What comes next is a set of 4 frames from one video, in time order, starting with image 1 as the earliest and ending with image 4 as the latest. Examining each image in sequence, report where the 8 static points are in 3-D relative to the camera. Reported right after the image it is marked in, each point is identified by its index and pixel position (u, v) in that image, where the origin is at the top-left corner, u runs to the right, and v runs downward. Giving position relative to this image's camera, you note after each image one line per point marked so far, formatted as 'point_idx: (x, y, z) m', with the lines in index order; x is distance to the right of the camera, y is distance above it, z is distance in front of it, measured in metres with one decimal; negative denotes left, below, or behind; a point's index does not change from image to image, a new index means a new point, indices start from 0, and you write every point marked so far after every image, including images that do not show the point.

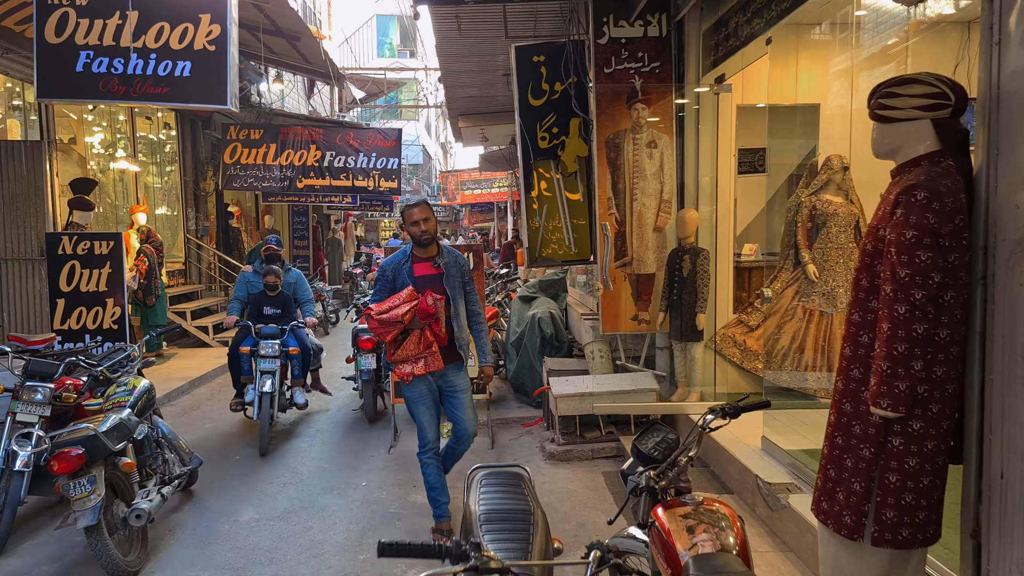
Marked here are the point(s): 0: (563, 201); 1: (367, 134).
0: (+0.4, +0.6, +5.3) m
1: (-2.0, +2.1, +10.1) m
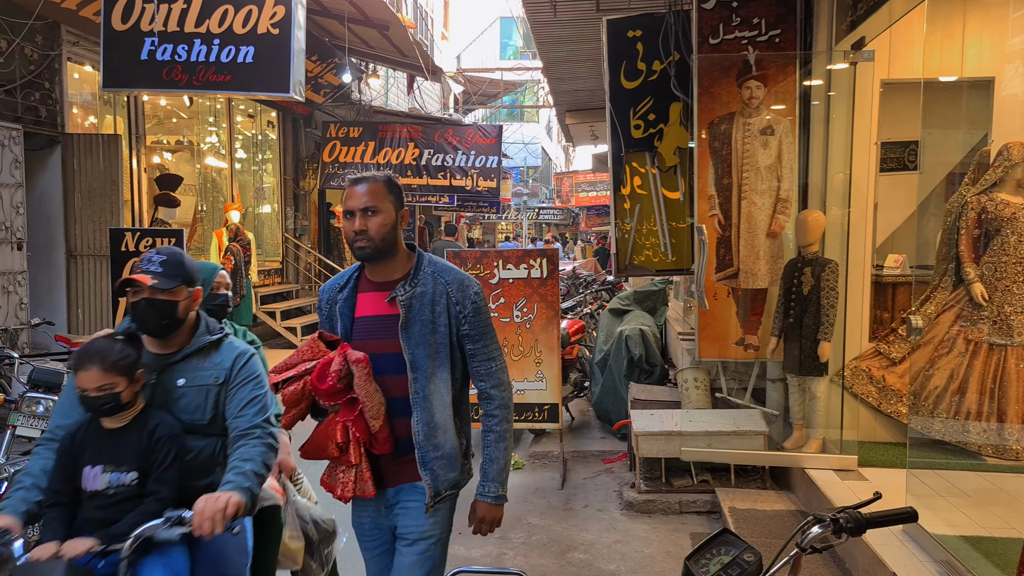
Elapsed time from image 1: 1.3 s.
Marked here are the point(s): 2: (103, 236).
0: (+0.9, +0.5, +4.5) m
1: (-0.6, +2.0, +9.6) m
2: (-3.1, +0.4, +5.7) m
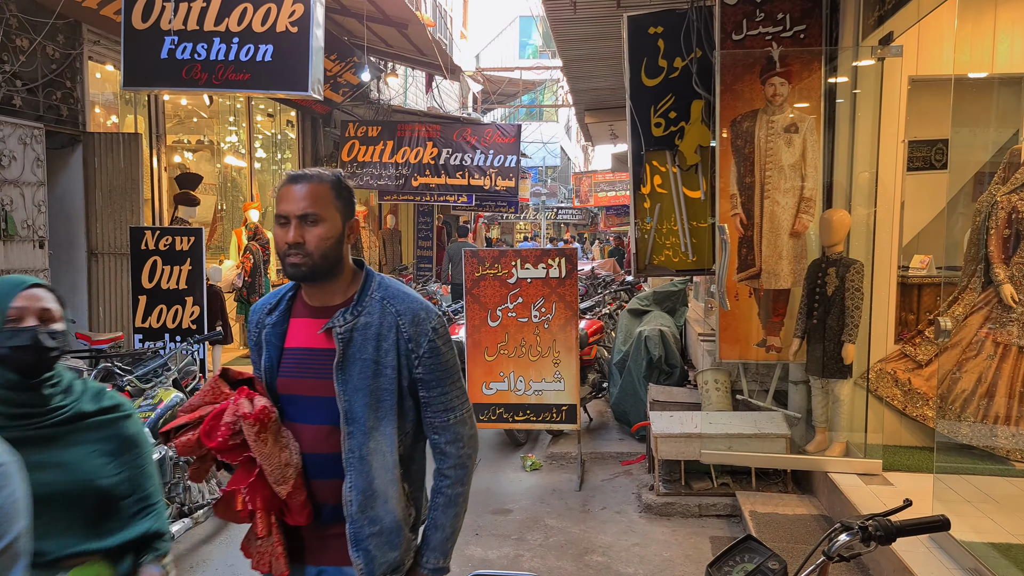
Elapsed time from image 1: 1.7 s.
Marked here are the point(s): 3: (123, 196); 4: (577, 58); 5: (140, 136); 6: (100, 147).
0: (+1.0, +0.5, +4.5) m
1: (-0.3, +2.1, +9.6) m
2: (-3.0, +0.4, +5.7) m
3: (-3.0, +0.7, +5.6) m
4: (+0.7, +2.3, +7.4) m
5: (-2.9, +1.2, +5.7) m
6: (-3.1, +1.1, +5.6) m
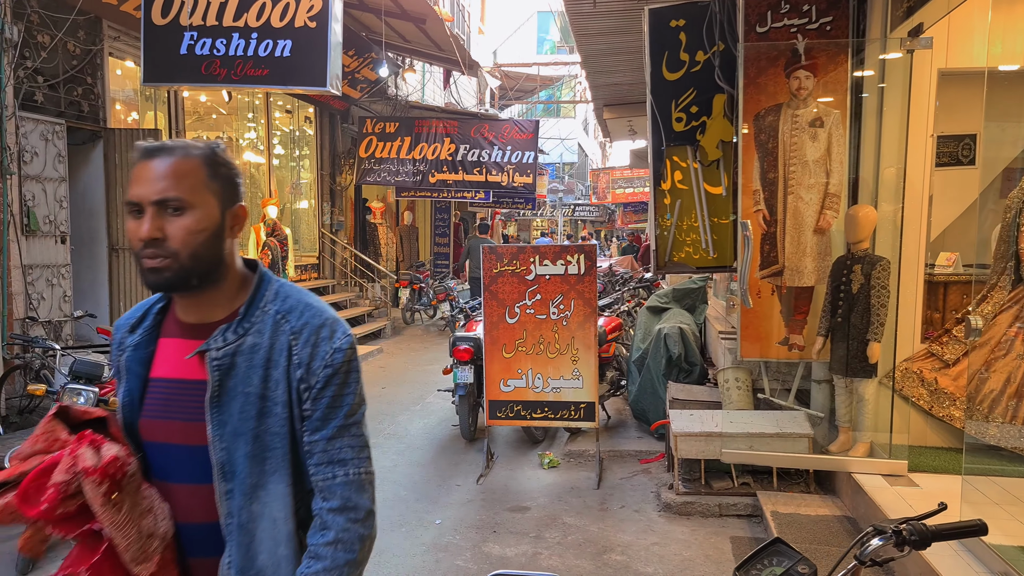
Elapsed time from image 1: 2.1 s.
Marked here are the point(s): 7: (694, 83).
0: (+1.1, +0.5, +4.4) m
1: (-0.1, +2.1, +9.6) m
2: (-2.8, +0.5, +5.7) m
3: (-2.8, +0.7, +5.7) m
4: (+0.8, +2.3, +7.4) m
5: (-2.7, +1.2, +5.7) m
6: (-3.0, +1.1, +5.6) m
7: (+1.1, +1.2, +4.4) m
